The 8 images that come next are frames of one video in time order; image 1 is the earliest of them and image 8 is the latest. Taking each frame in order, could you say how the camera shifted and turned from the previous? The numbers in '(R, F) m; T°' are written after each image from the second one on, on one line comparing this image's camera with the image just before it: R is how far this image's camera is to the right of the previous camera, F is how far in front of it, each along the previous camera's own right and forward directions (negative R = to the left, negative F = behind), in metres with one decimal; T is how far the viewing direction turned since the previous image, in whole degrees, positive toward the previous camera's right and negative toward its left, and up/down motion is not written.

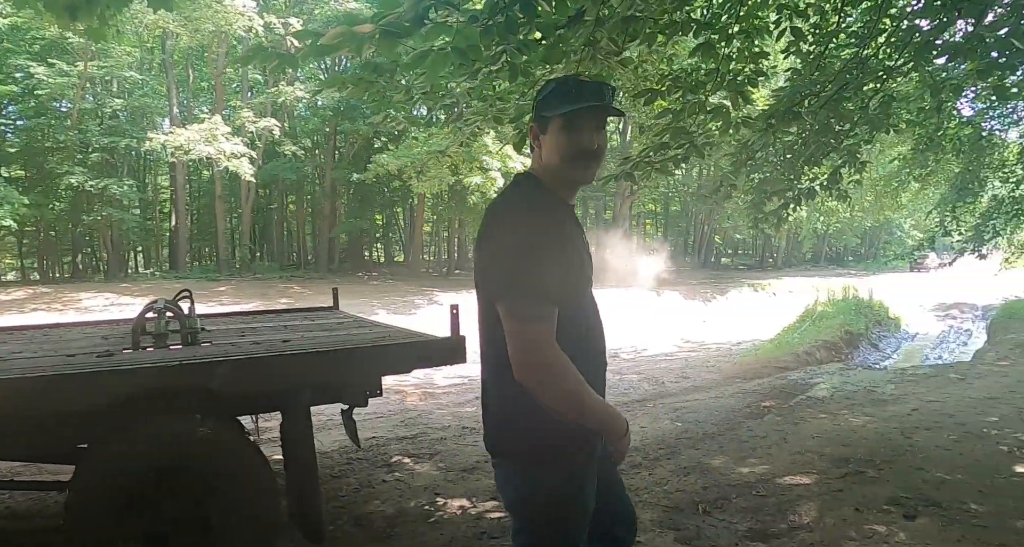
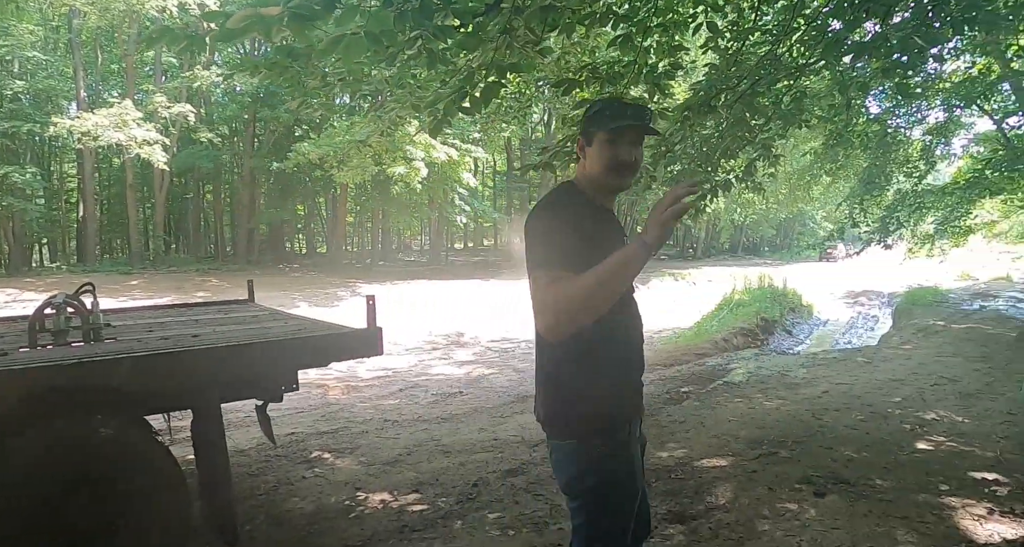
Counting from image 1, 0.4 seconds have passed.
(+0.1, +0.1) m; +6°
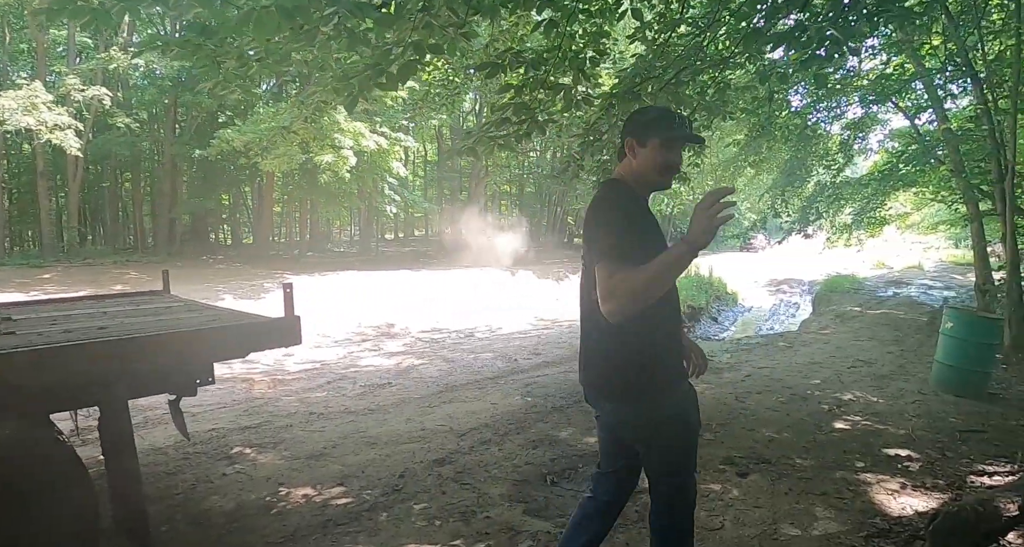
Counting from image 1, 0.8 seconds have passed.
(+0.1, +0.1) m; +5°
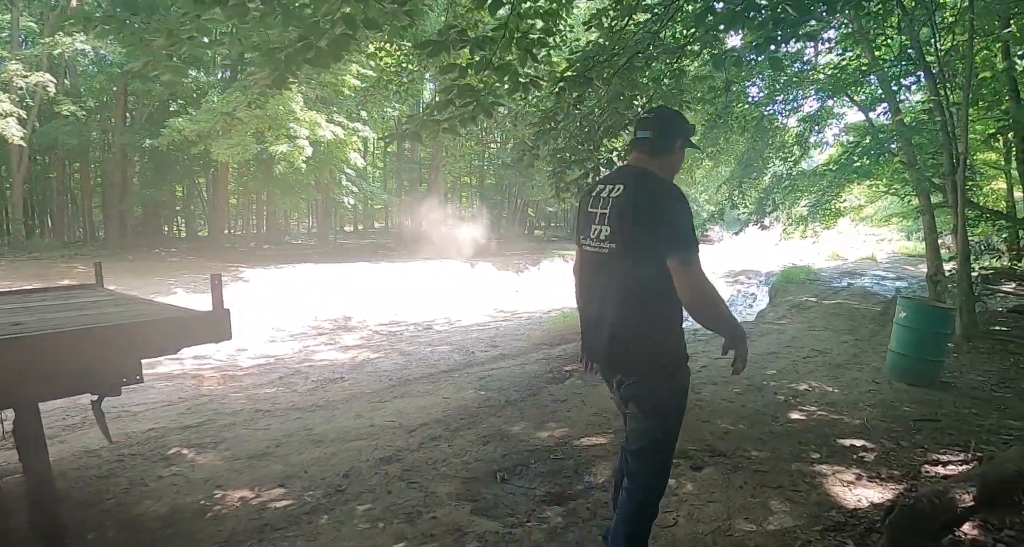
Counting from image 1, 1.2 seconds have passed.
(+0.1, +0.2) m; +3°
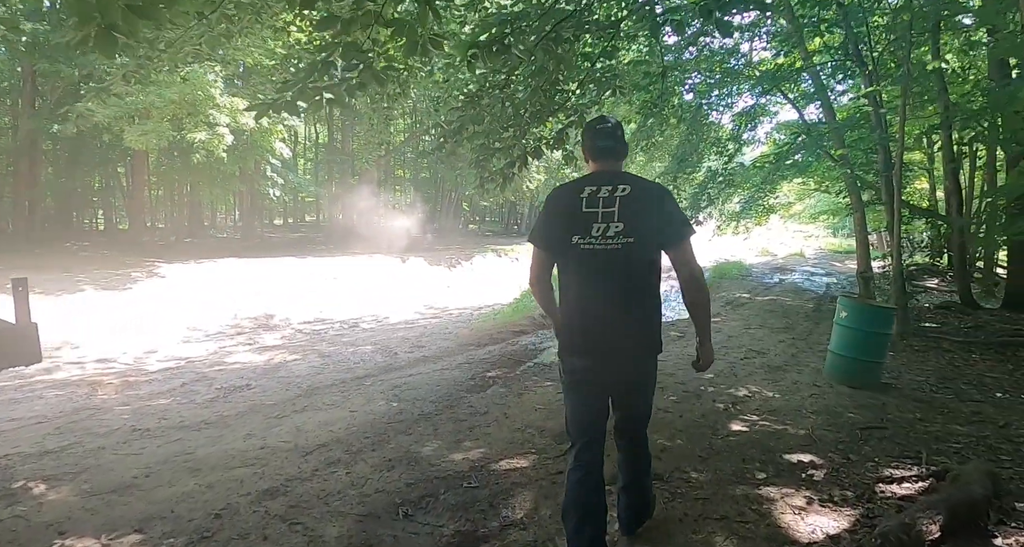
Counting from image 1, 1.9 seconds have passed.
(+0.2, +0.5) m; +5°
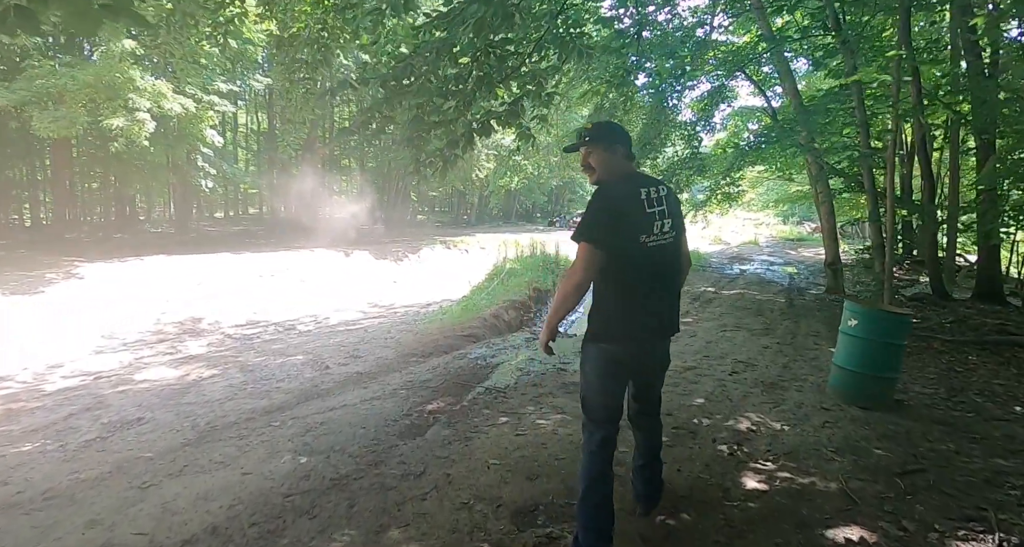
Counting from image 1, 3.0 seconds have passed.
(+0.1, +1.0) m; +4°
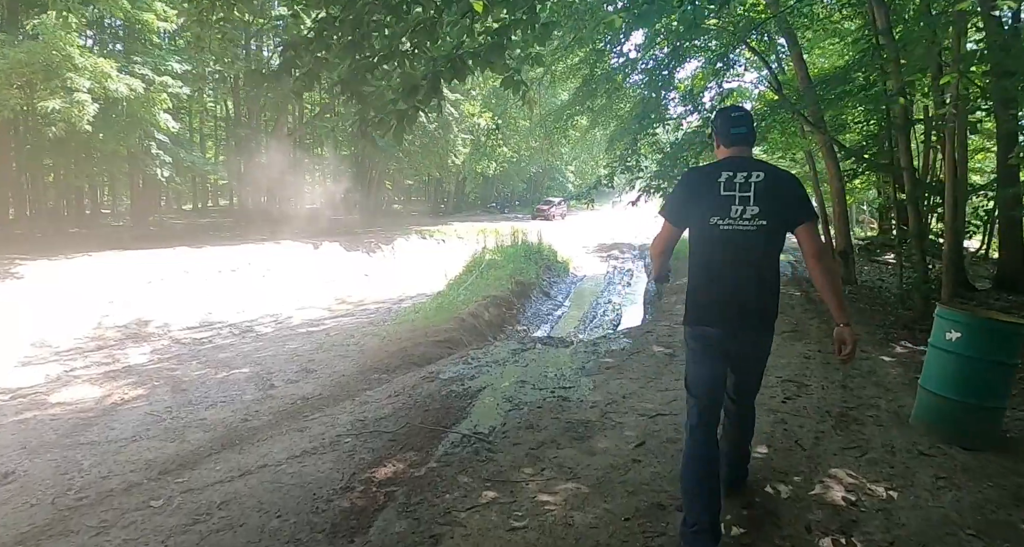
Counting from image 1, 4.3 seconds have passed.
(0.0, +1.2) m; +2°
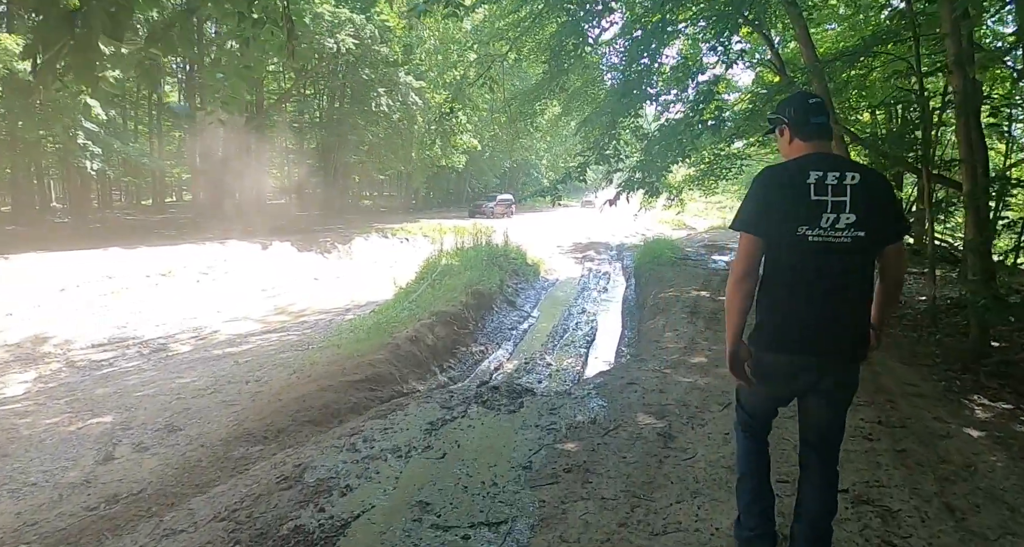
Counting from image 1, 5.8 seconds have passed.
(+0.3, +1.7) m; +2°
